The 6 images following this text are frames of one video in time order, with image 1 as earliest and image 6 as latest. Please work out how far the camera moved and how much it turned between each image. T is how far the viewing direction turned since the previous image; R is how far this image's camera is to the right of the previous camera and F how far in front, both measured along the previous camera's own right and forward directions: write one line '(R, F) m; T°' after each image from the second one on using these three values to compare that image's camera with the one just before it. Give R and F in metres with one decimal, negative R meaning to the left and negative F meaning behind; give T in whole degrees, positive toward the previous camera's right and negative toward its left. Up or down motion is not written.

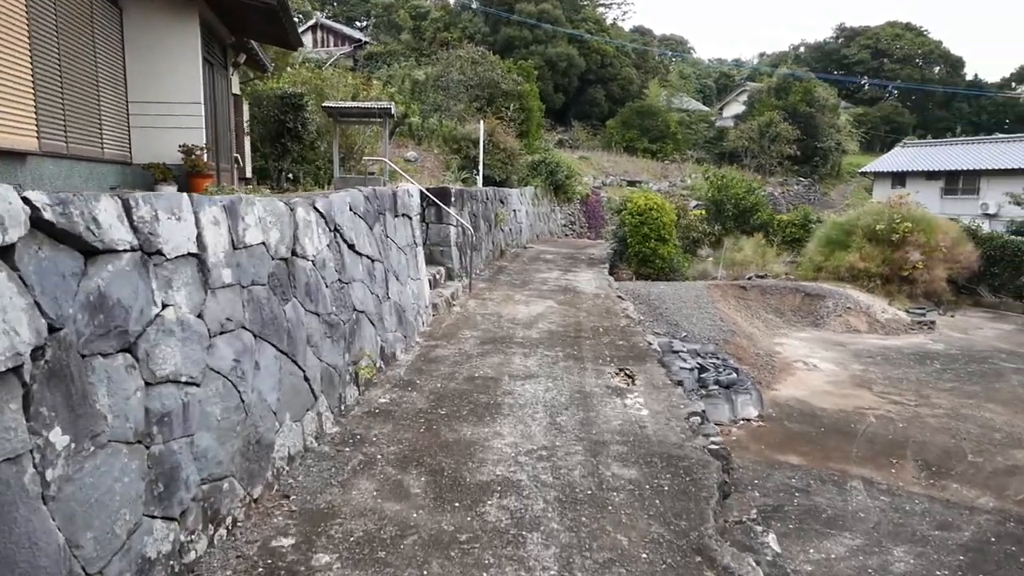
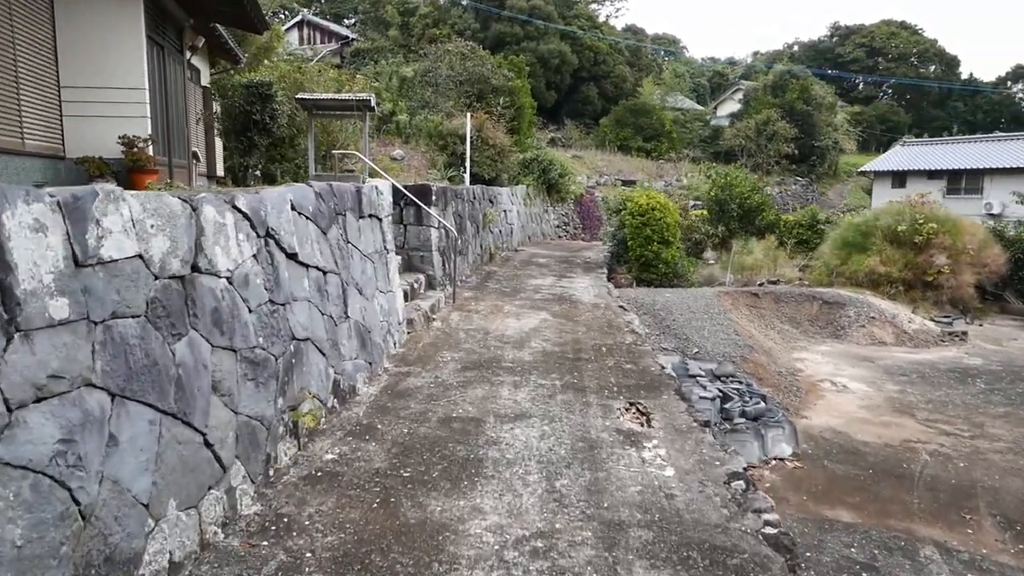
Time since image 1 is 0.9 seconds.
(0.0, +0.8) m; +1°
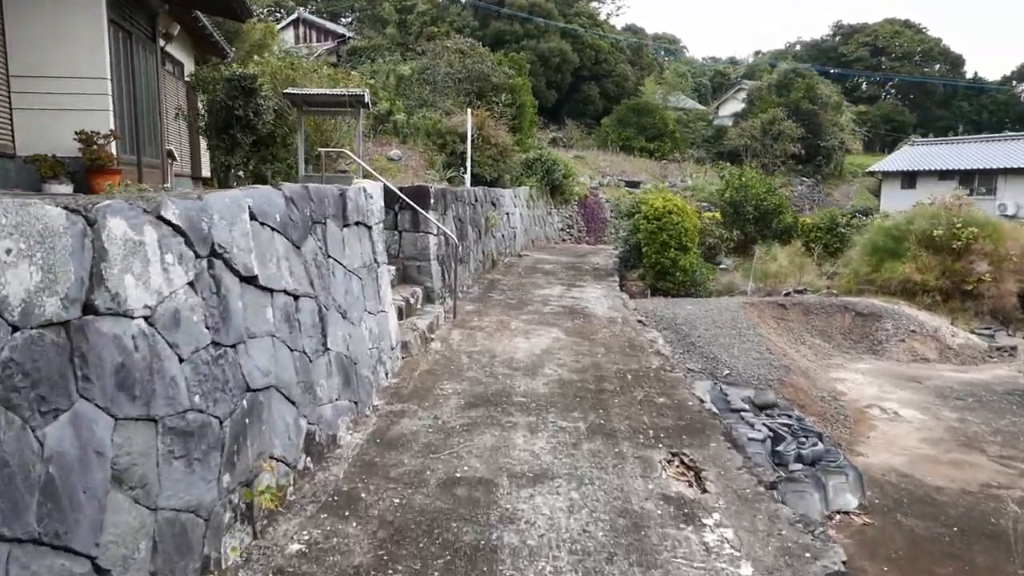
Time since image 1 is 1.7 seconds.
(-0.1, +0.6) m; 0°
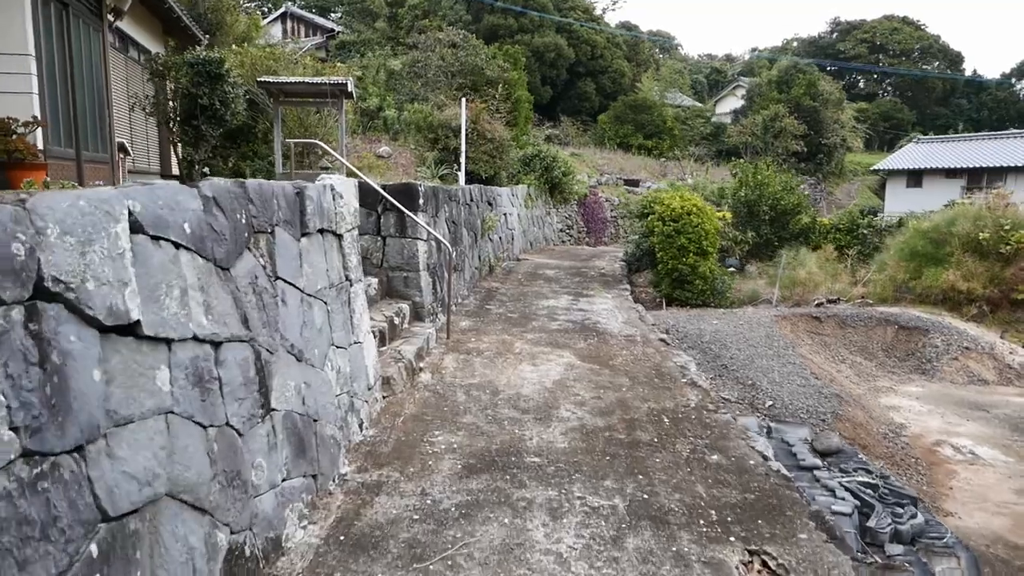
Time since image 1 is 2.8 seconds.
(-0.1, +0.8) m; +1°
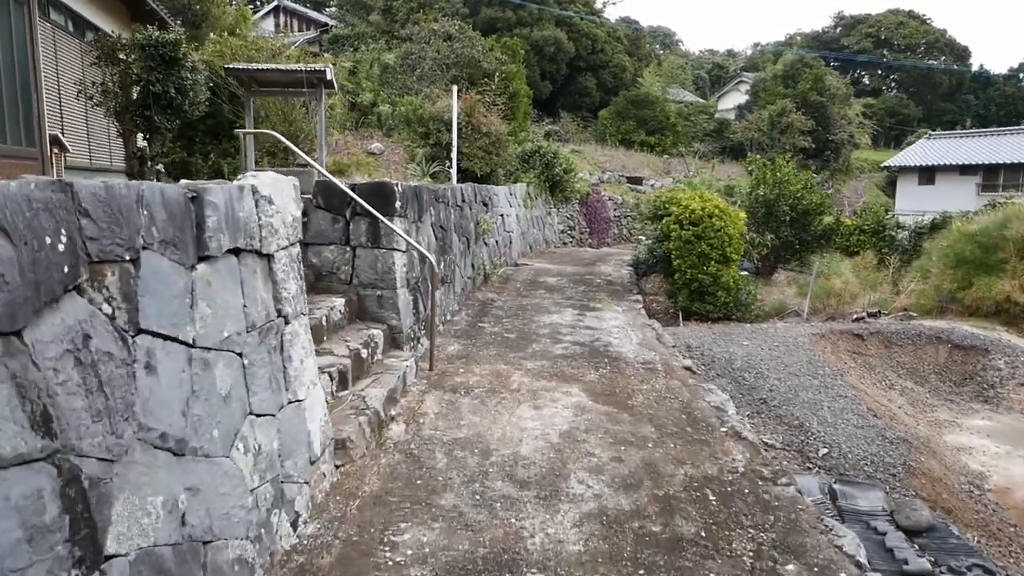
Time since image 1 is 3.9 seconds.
(0.0, +0.8) m; 0°
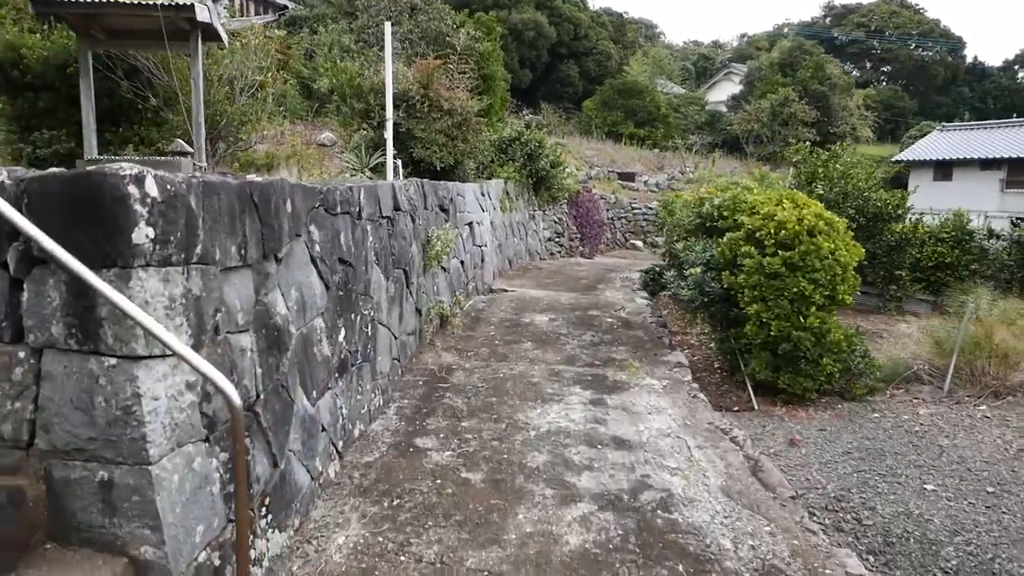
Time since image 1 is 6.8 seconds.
(+0.1, +2.5) m; +2°
